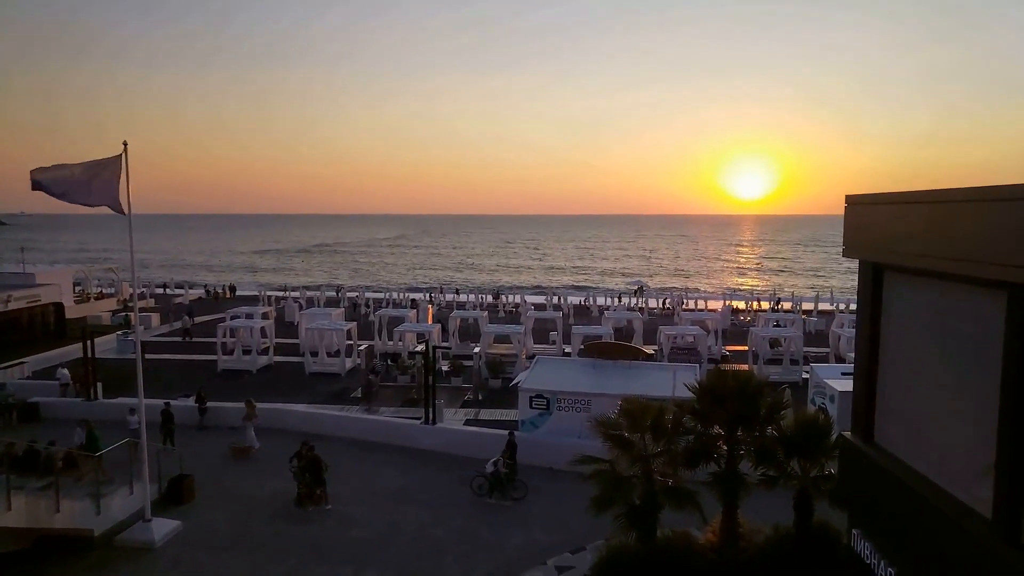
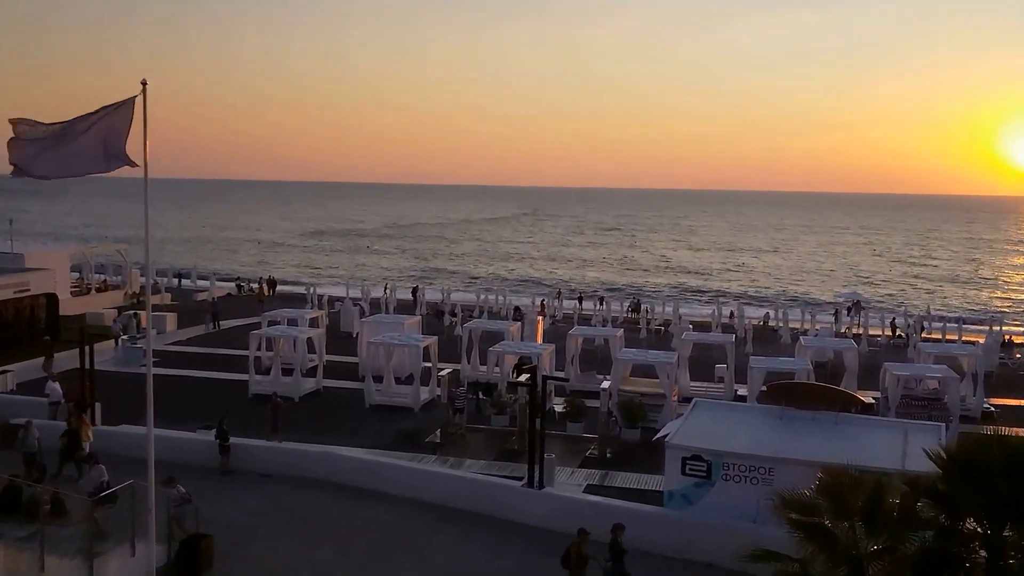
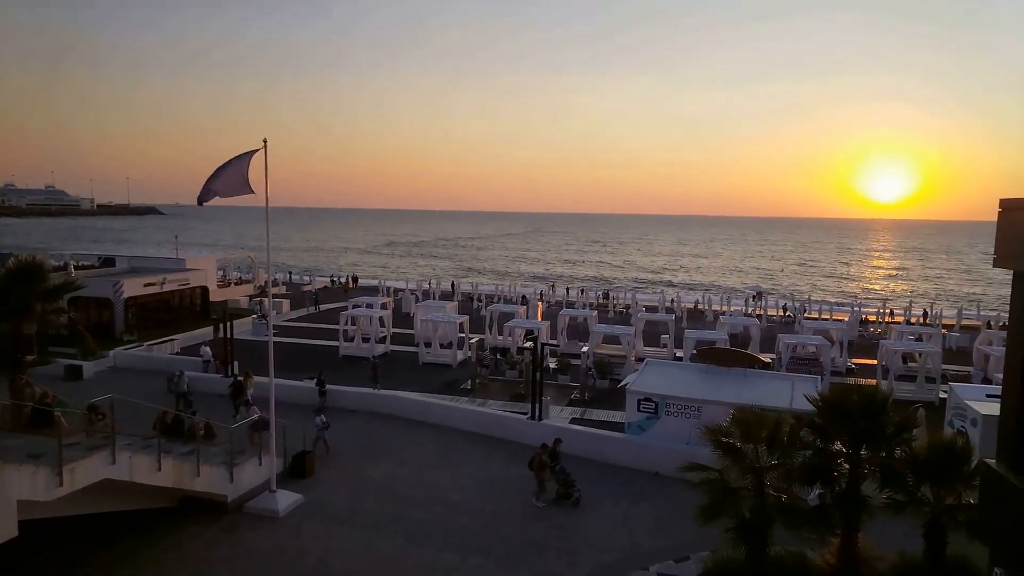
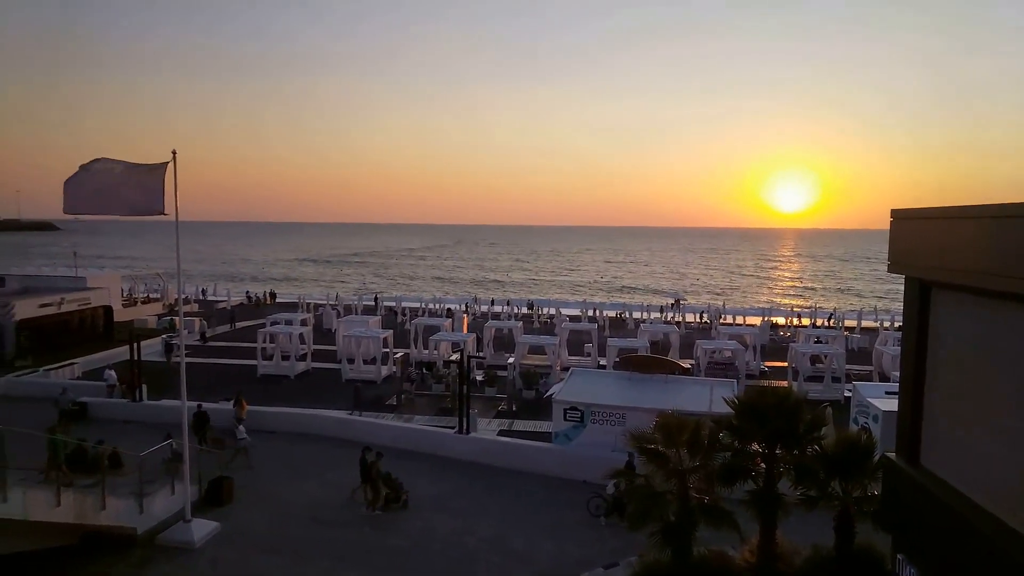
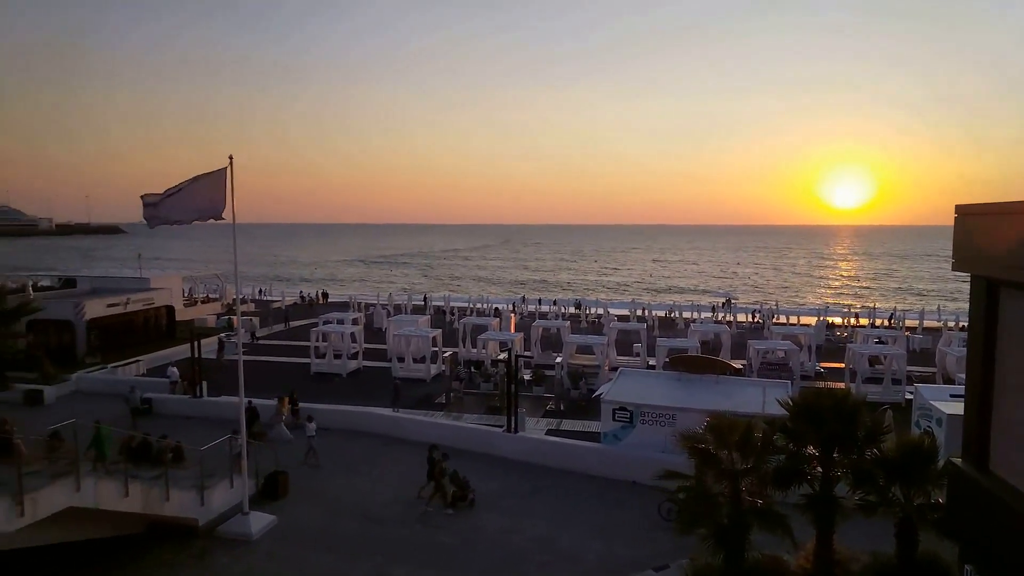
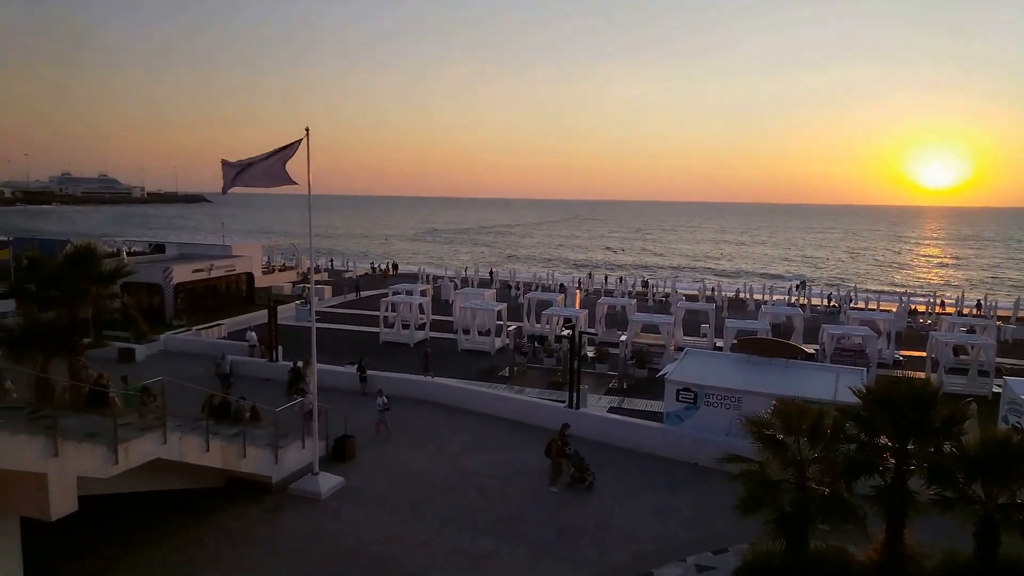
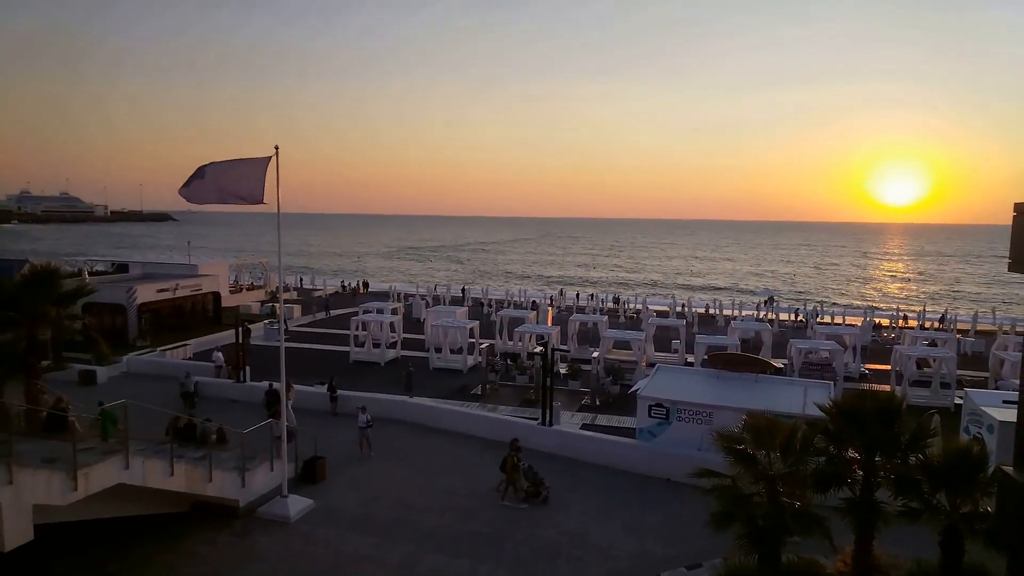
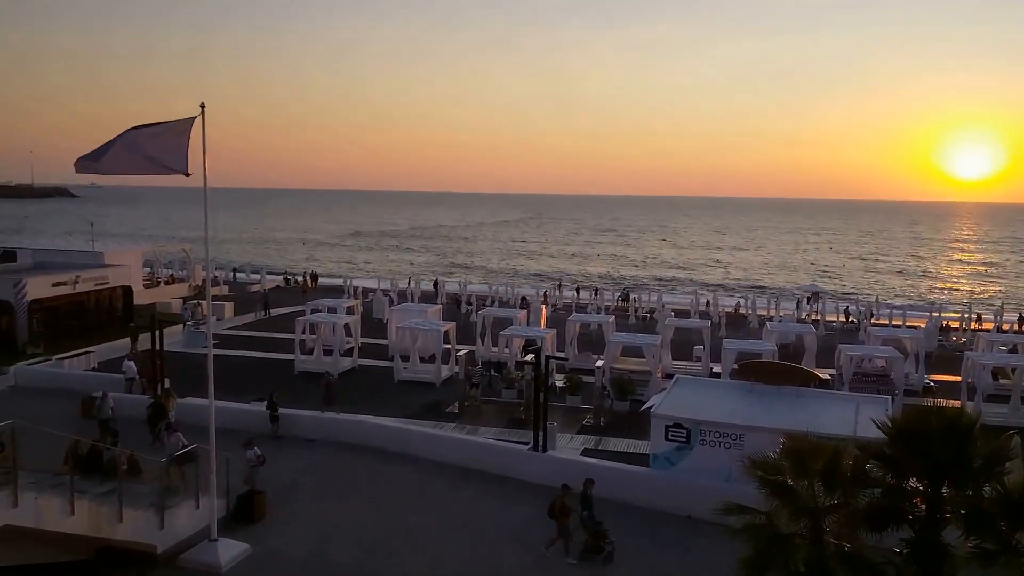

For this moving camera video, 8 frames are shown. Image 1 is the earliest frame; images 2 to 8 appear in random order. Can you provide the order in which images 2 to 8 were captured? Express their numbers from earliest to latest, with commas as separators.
4, 5, 7, 6, 3, 8, 2
